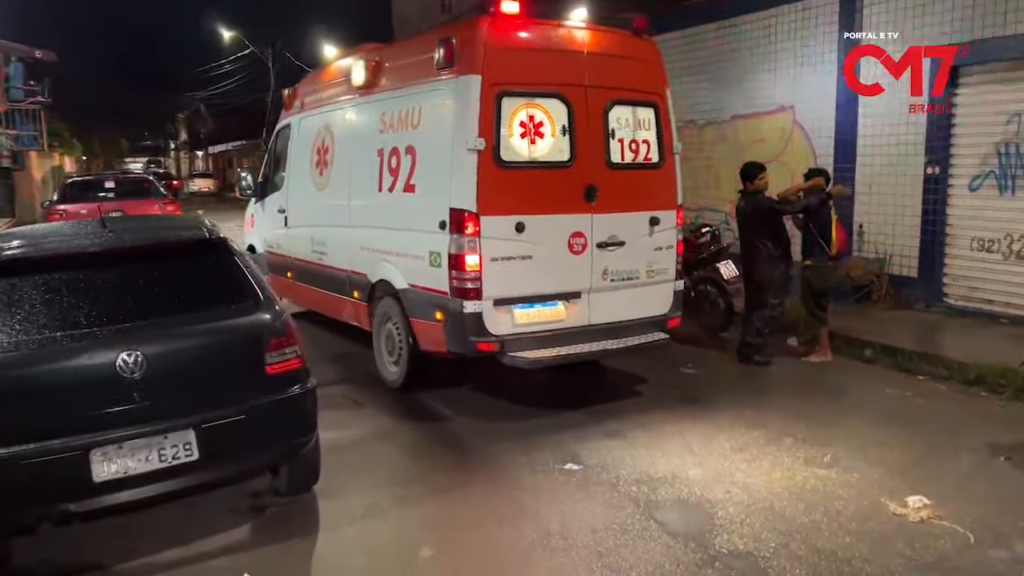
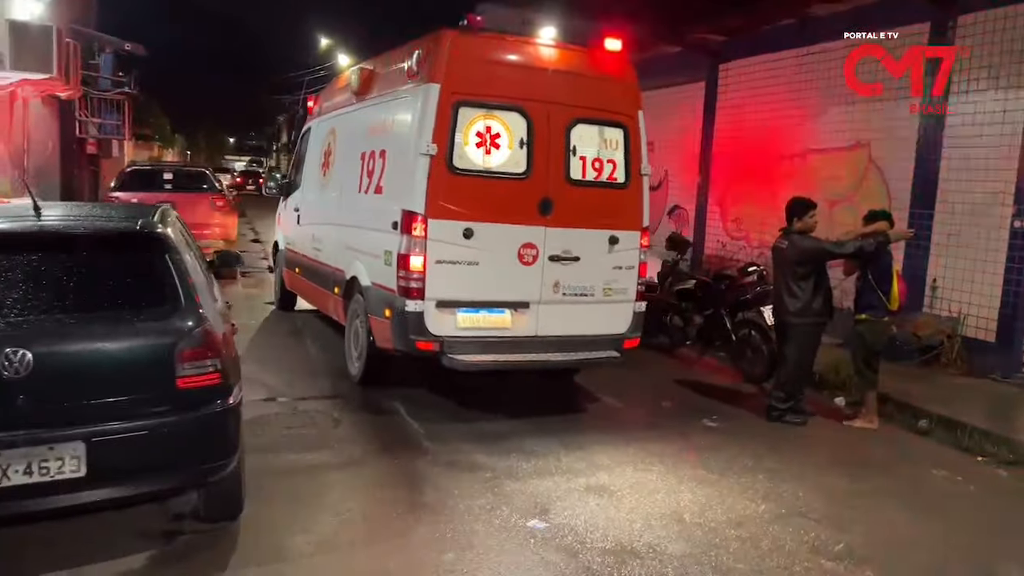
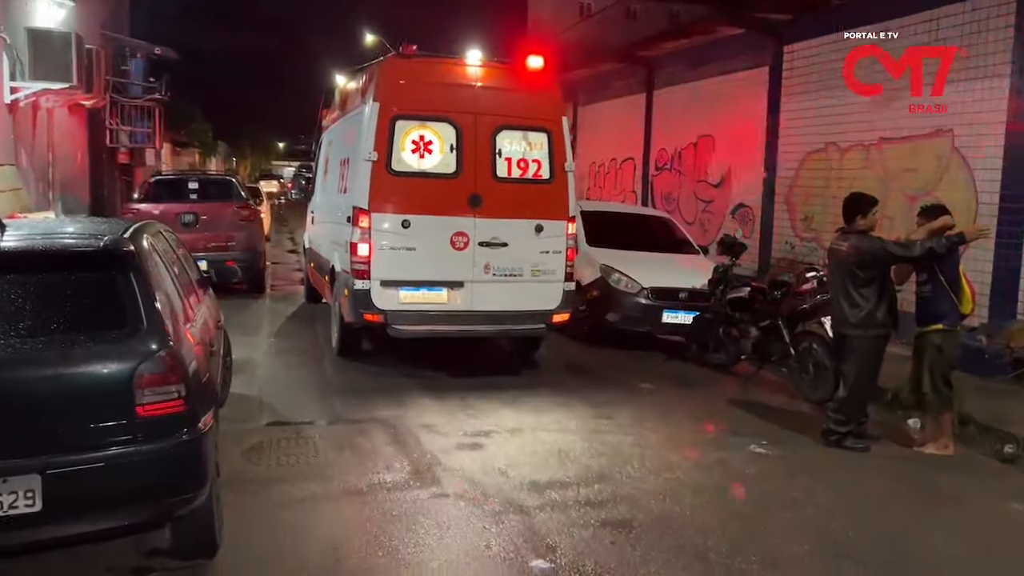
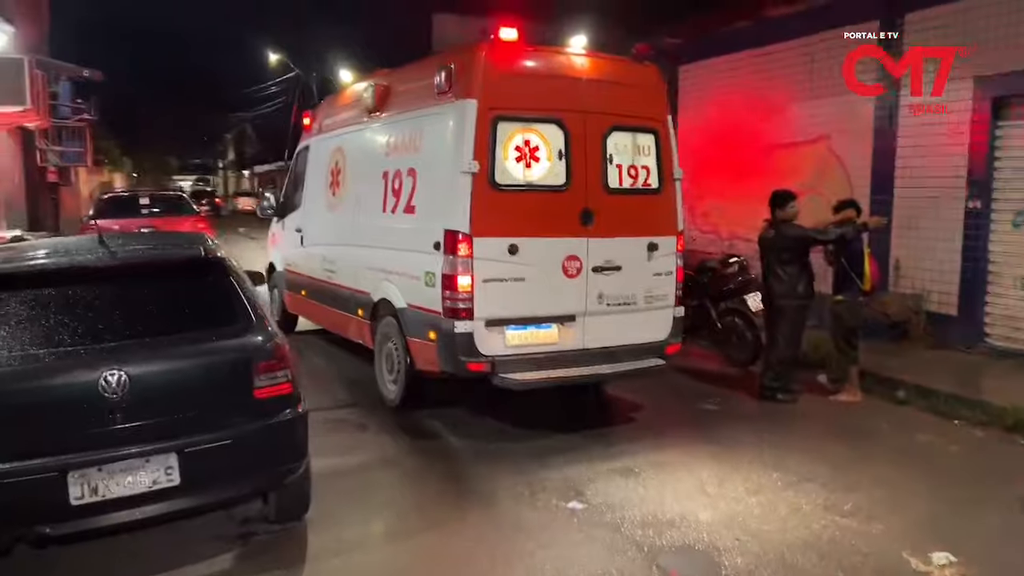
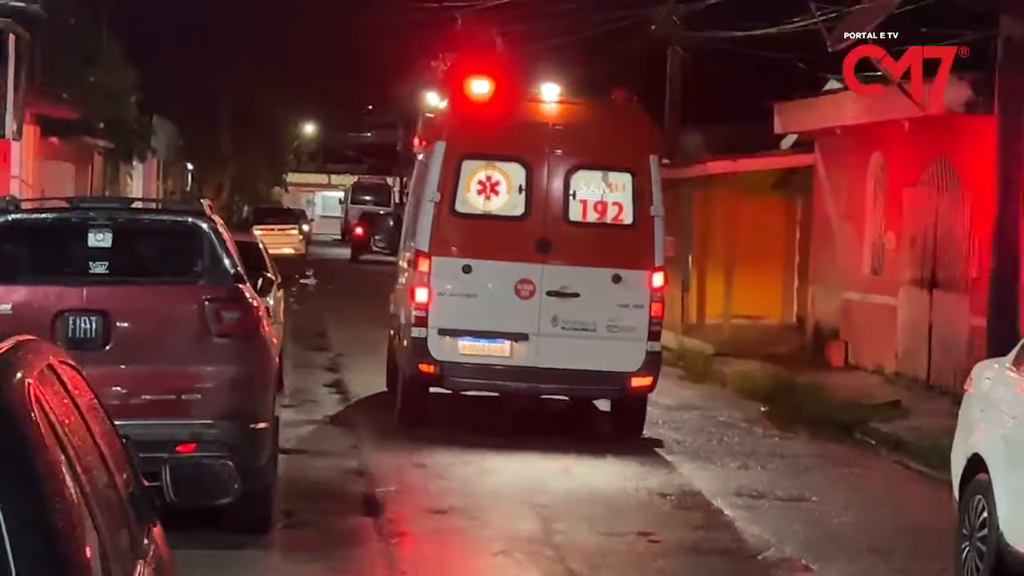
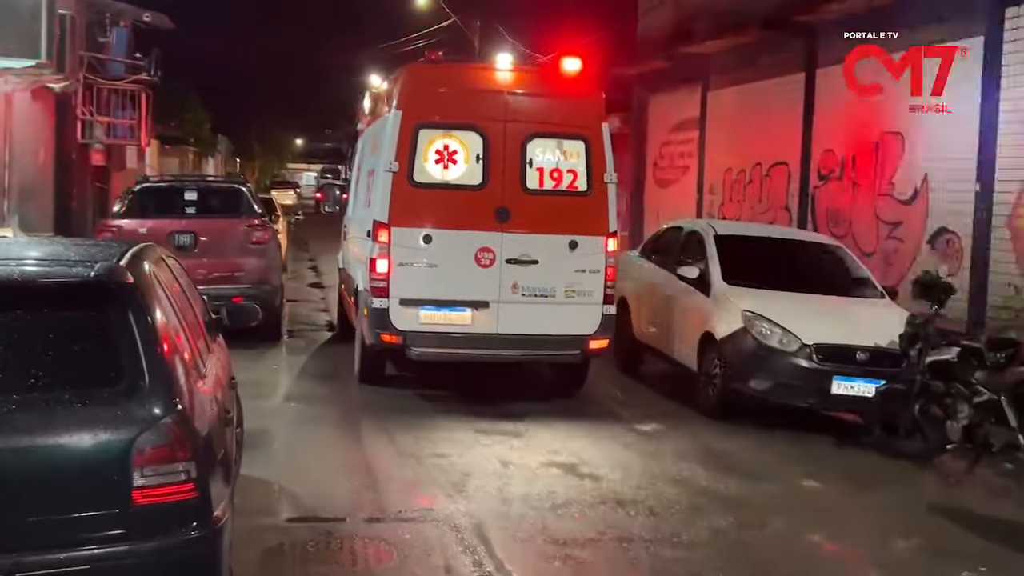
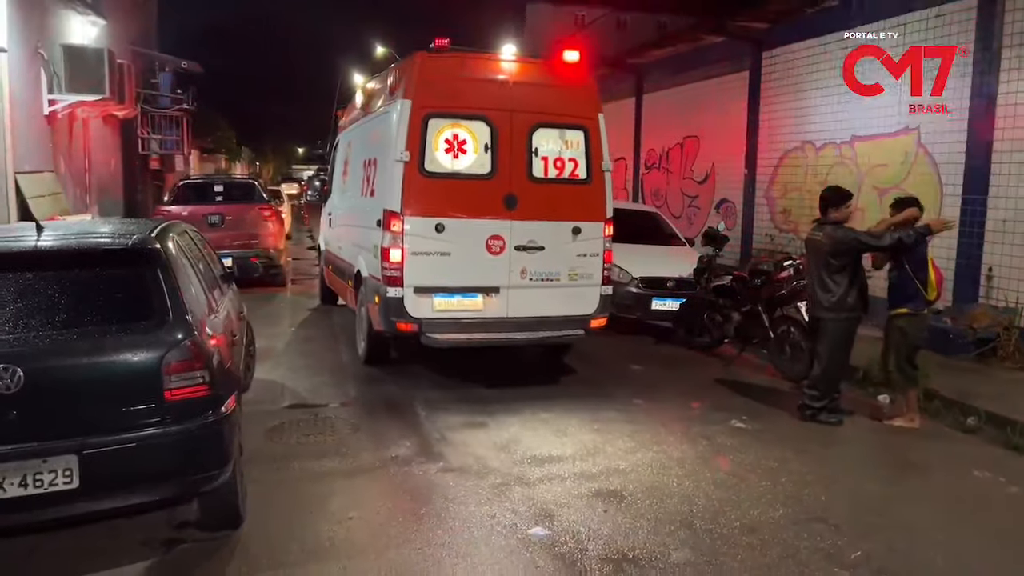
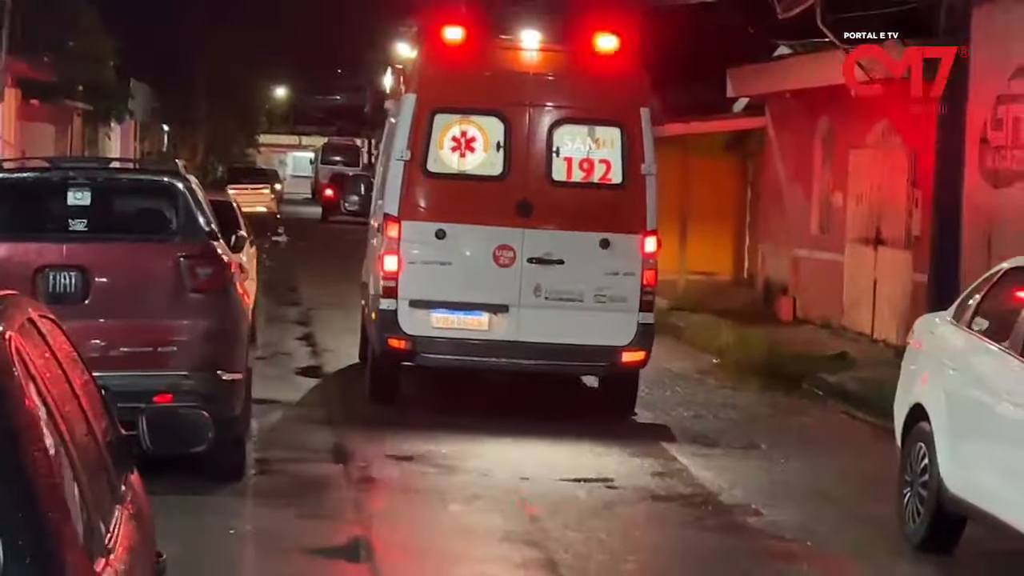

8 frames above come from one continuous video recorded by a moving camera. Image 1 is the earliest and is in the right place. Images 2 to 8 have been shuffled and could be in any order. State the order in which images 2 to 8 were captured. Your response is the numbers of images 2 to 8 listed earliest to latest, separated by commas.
4, 2, 7, 3, 6, 8, 5
